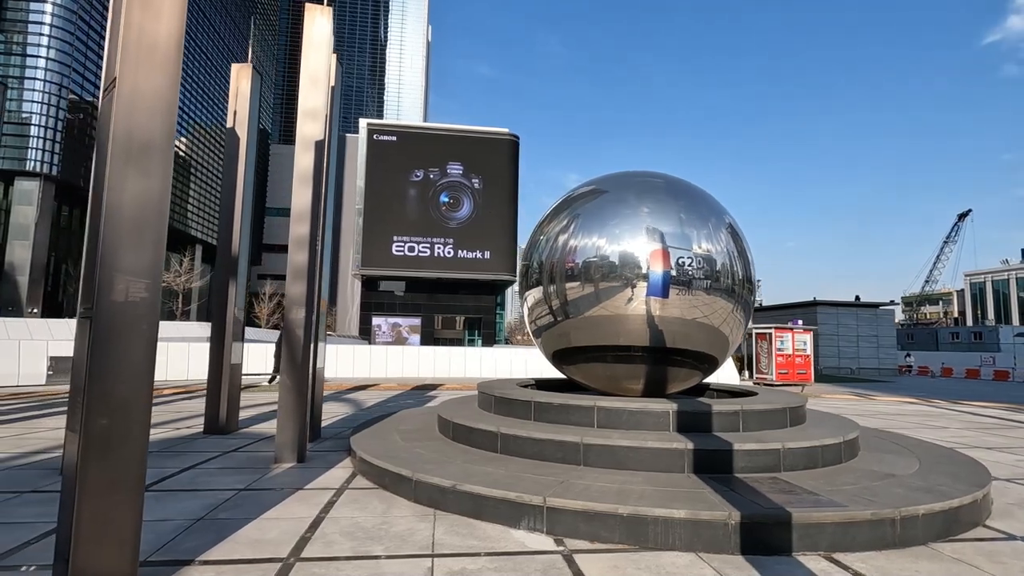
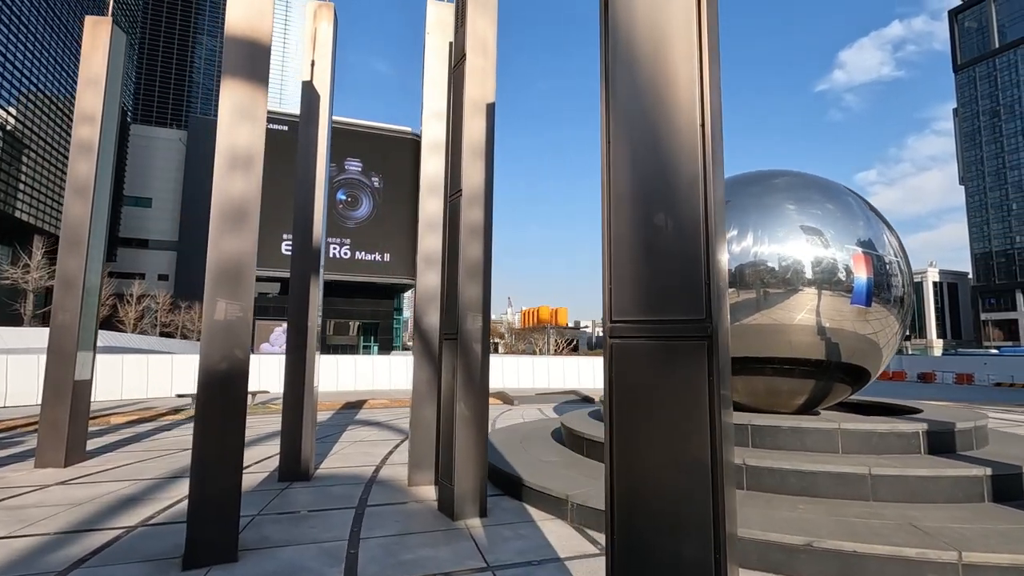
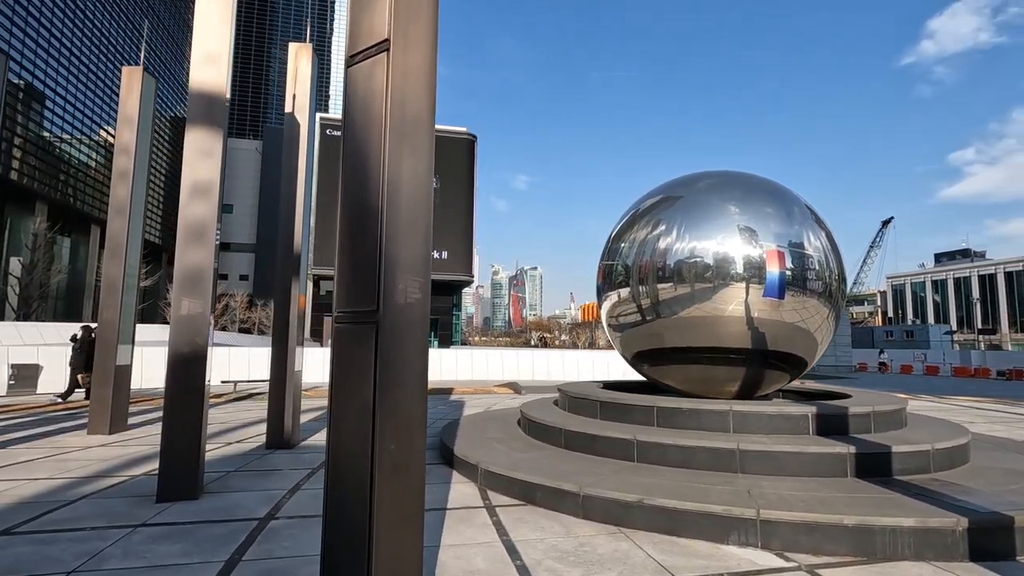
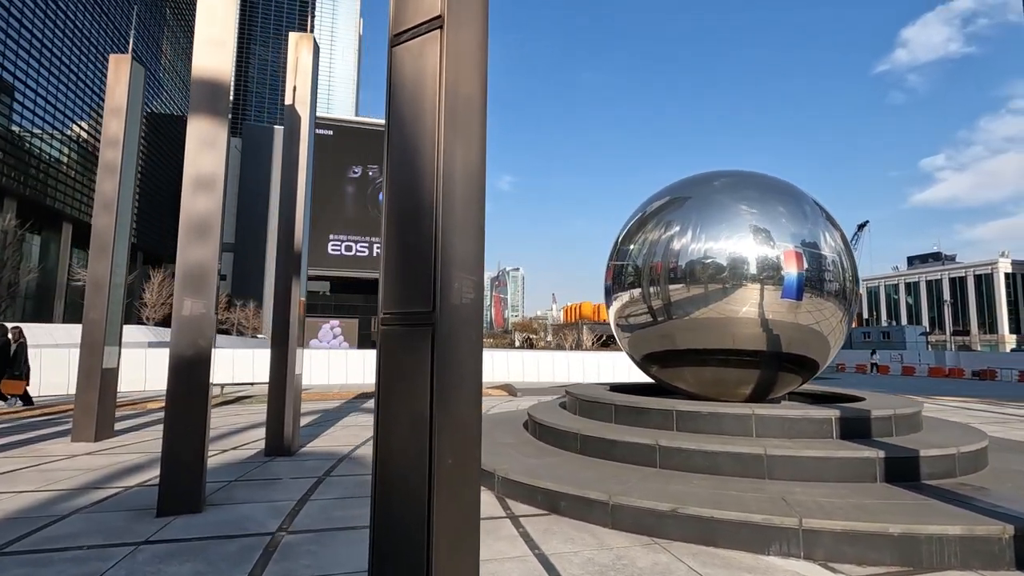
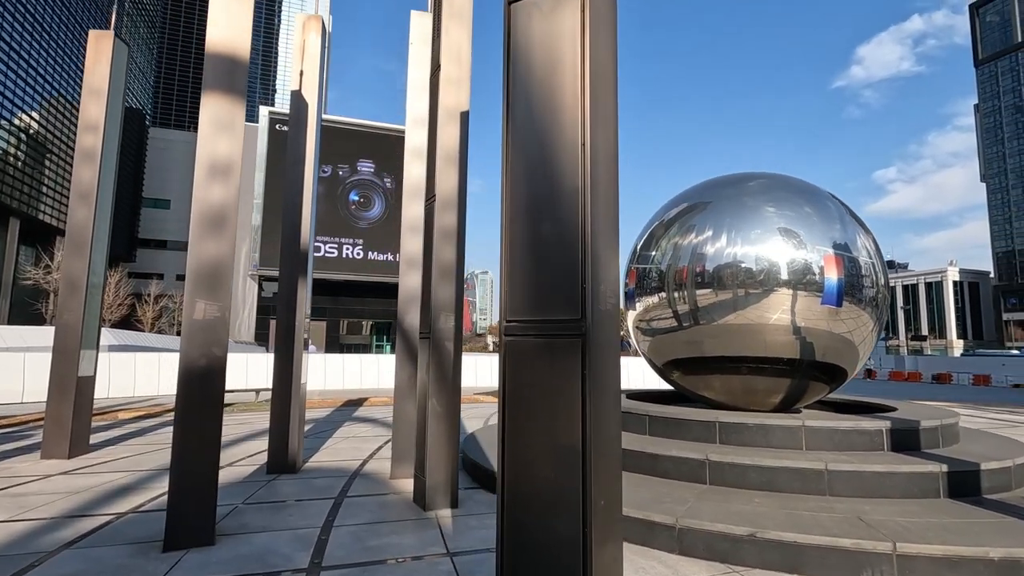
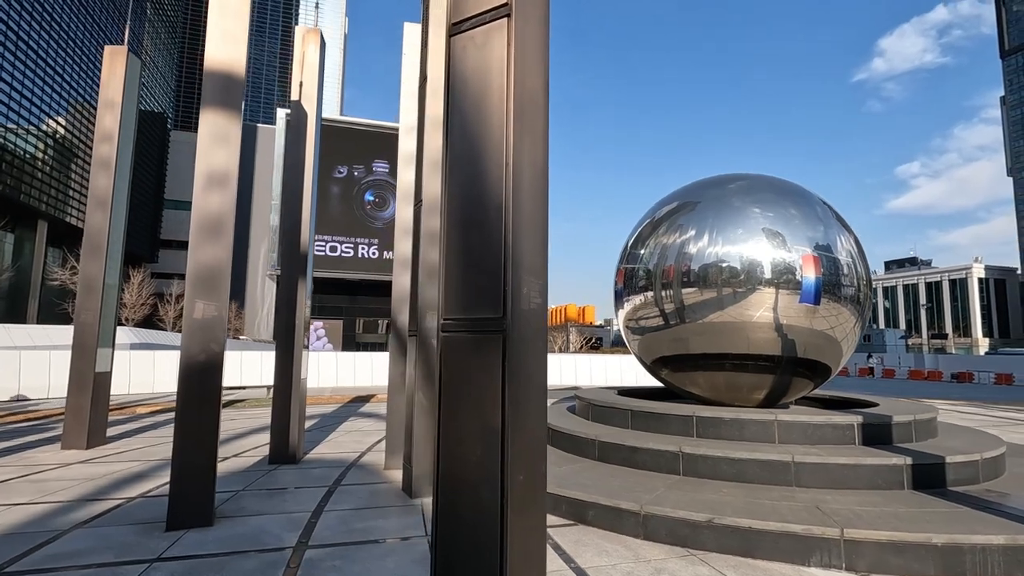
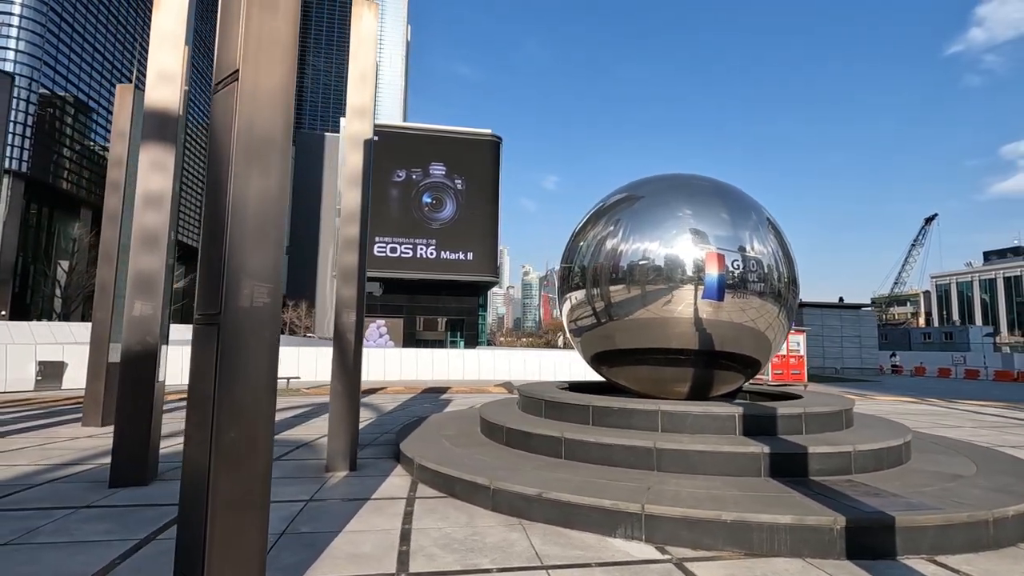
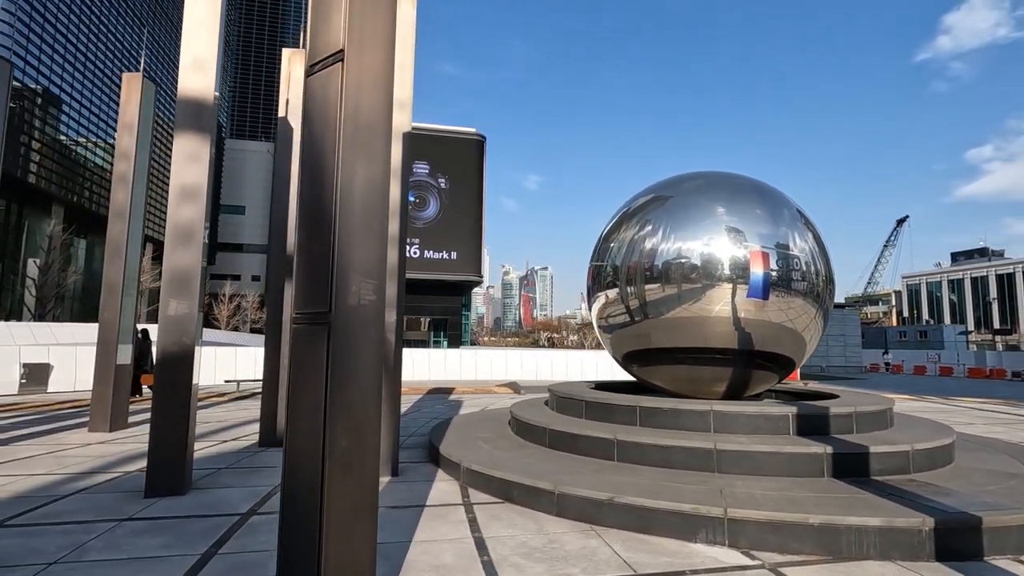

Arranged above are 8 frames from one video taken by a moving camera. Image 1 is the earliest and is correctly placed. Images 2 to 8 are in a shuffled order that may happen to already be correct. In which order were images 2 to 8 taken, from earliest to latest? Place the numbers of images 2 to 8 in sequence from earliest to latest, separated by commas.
7, 8, 3, 4, 6, 5, 2
